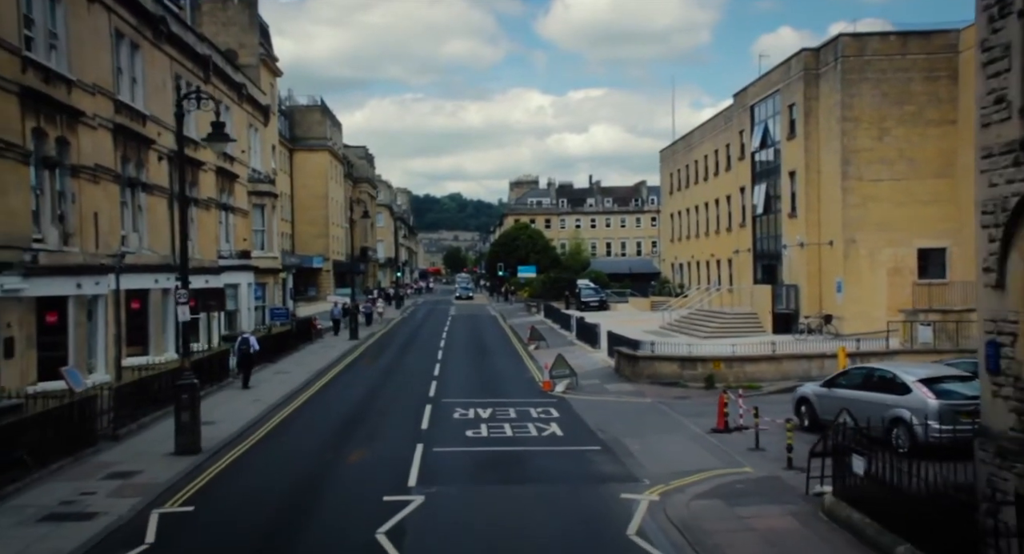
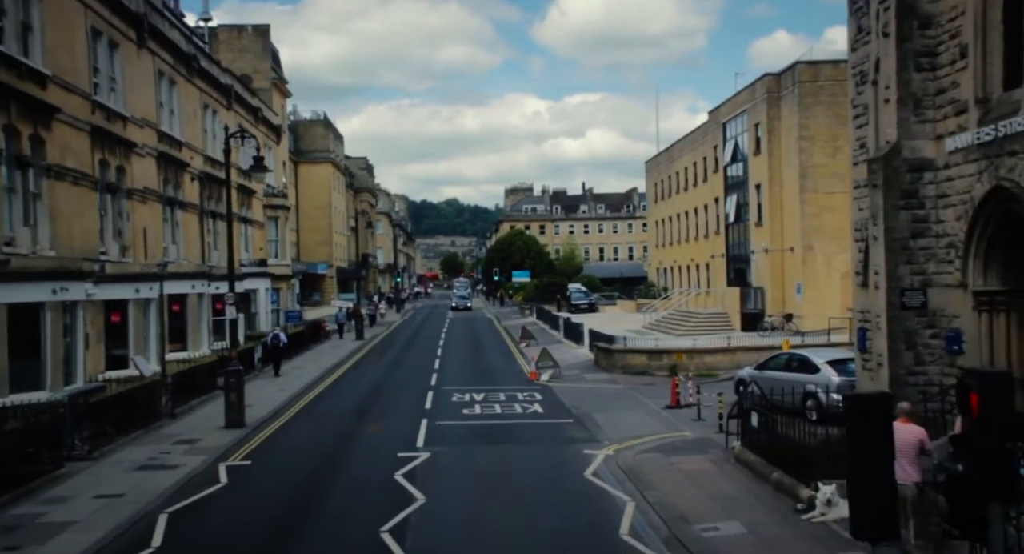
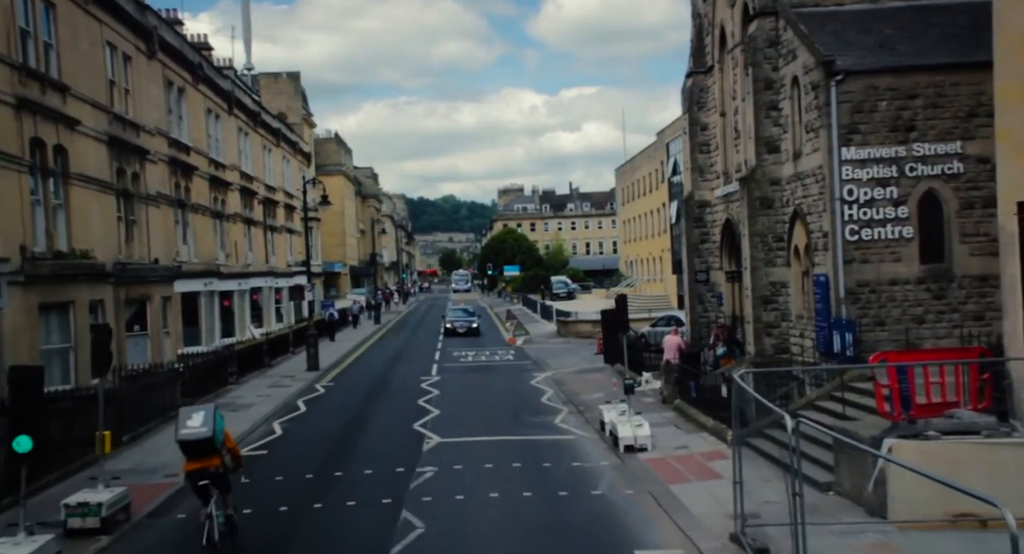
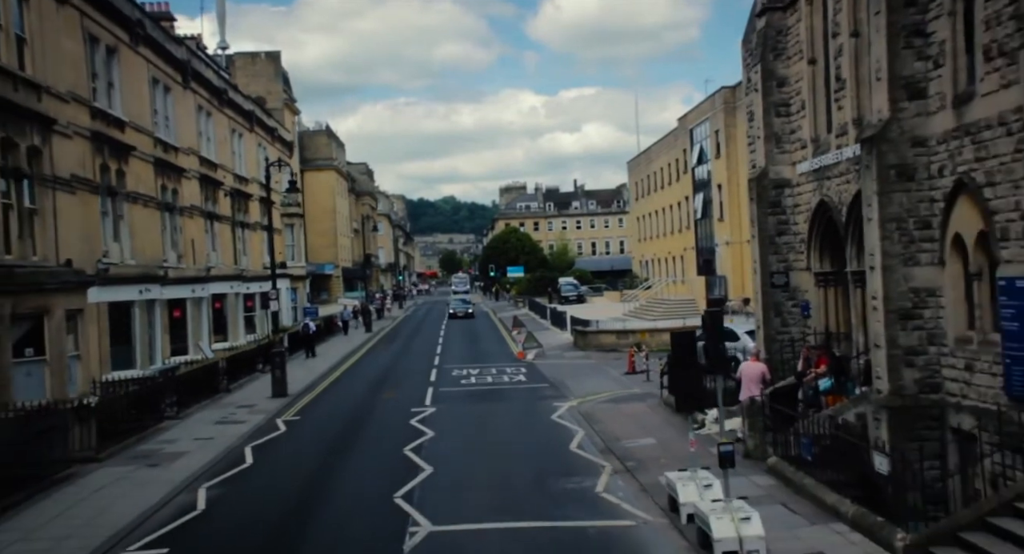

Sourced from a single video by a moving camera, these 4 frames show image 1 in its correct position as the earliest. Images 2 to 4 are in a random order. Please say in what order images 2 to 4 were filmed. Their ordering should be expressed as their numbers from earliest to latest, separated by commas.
2, 4, 3
